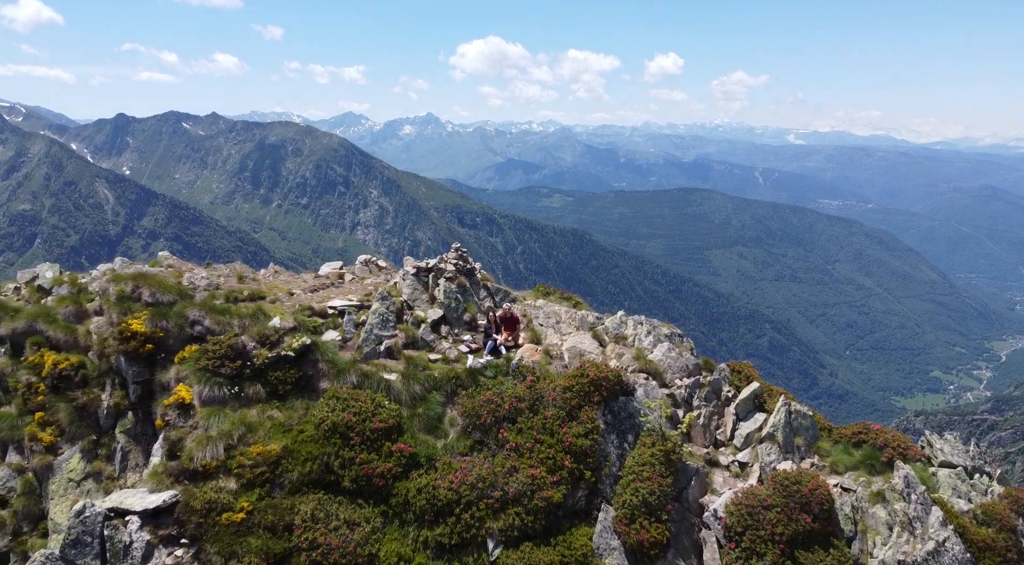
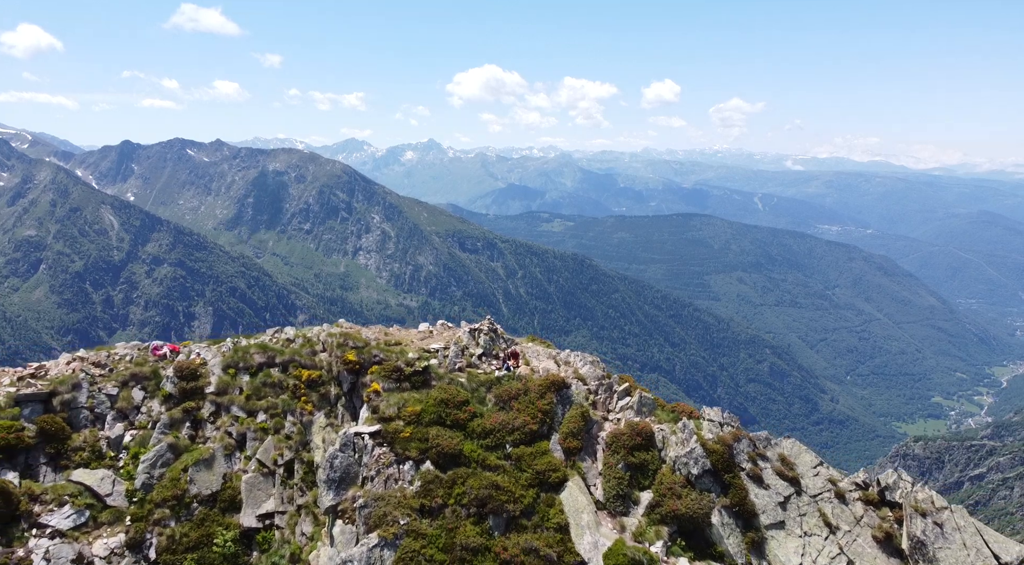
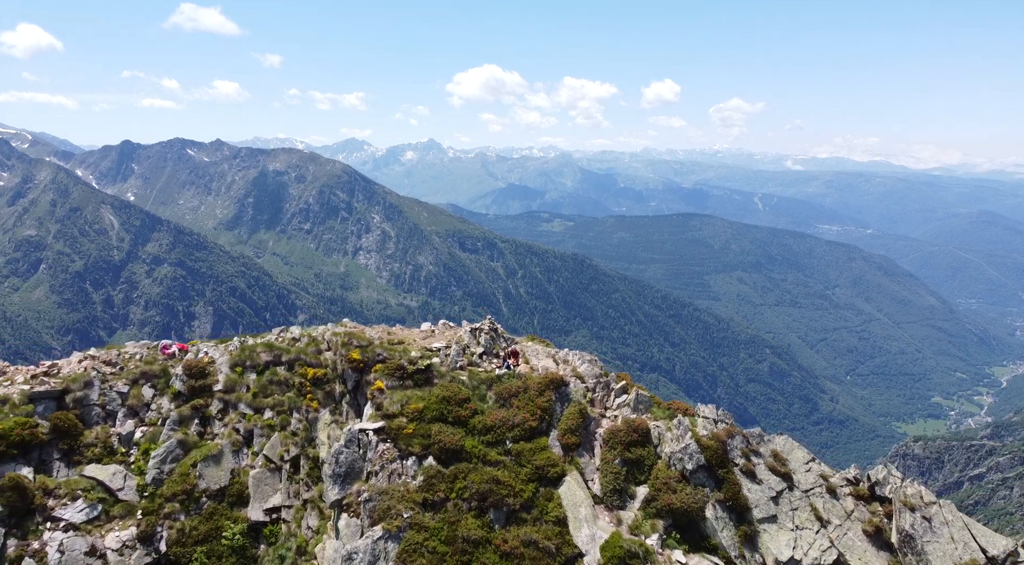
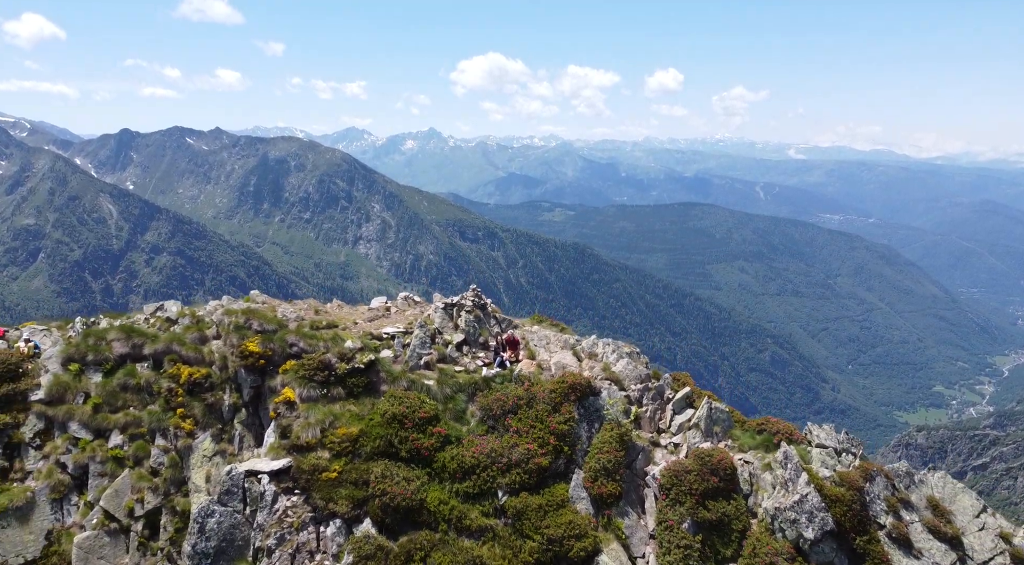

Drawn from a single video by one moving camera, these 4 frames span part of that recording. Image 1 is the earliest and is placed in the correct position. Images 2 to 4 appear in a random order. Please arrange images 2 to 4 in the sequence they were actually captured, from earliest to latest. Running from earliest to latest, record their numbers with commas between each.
4, 2, 3
